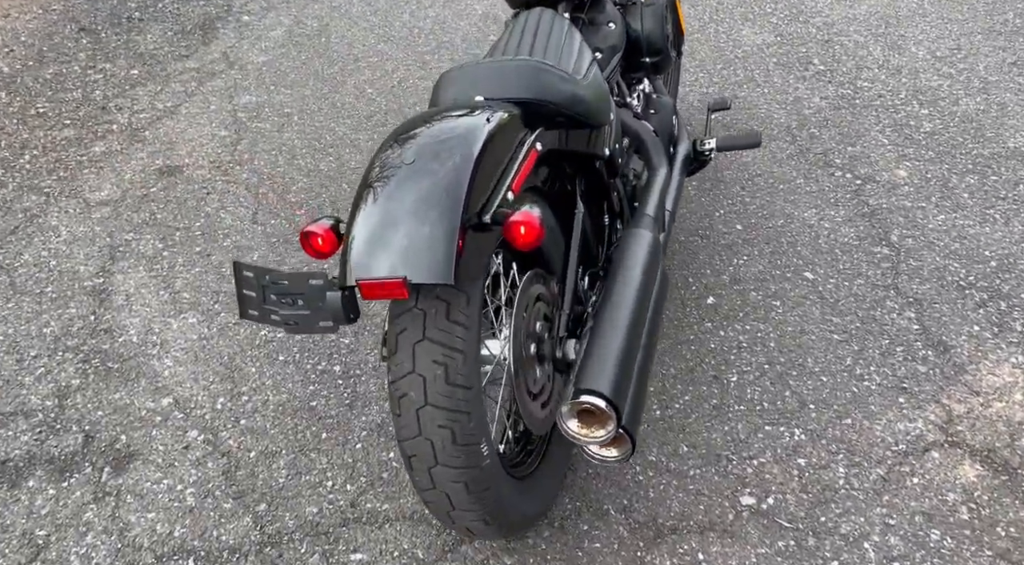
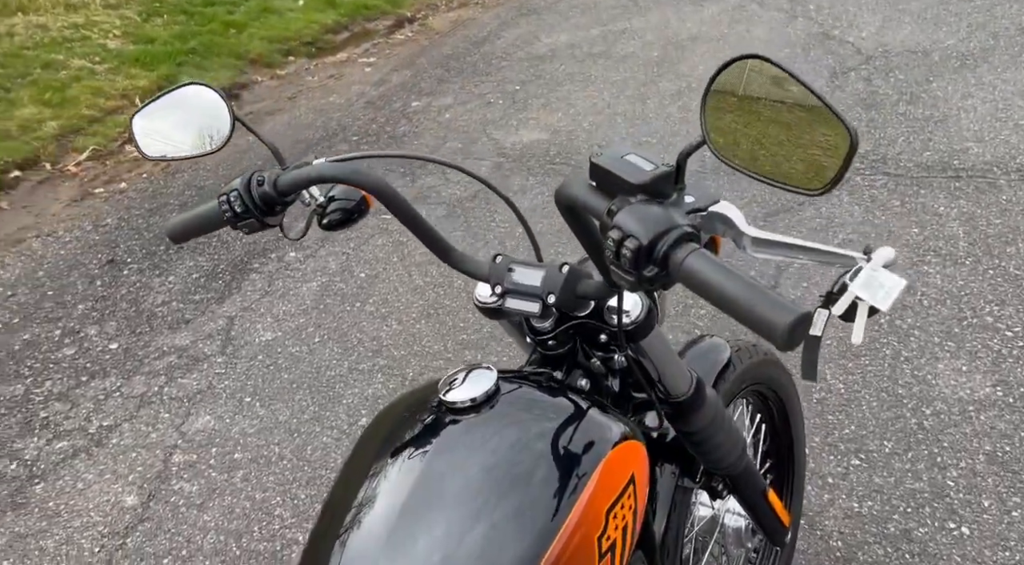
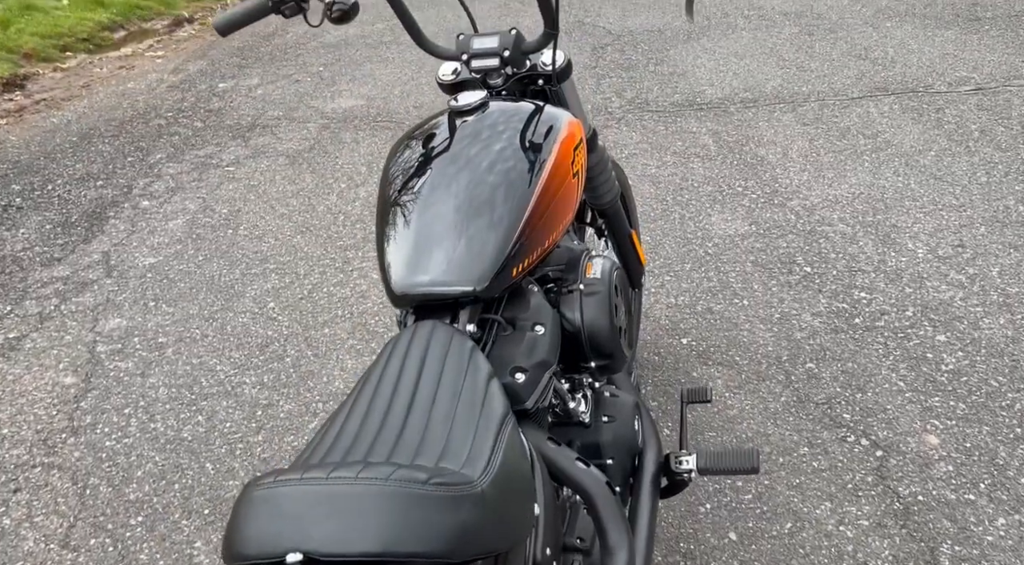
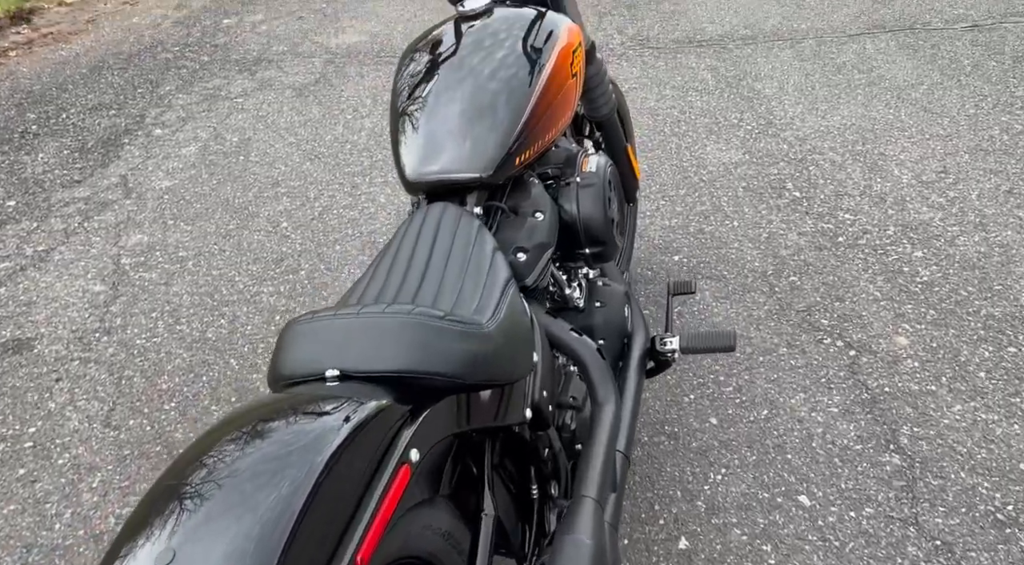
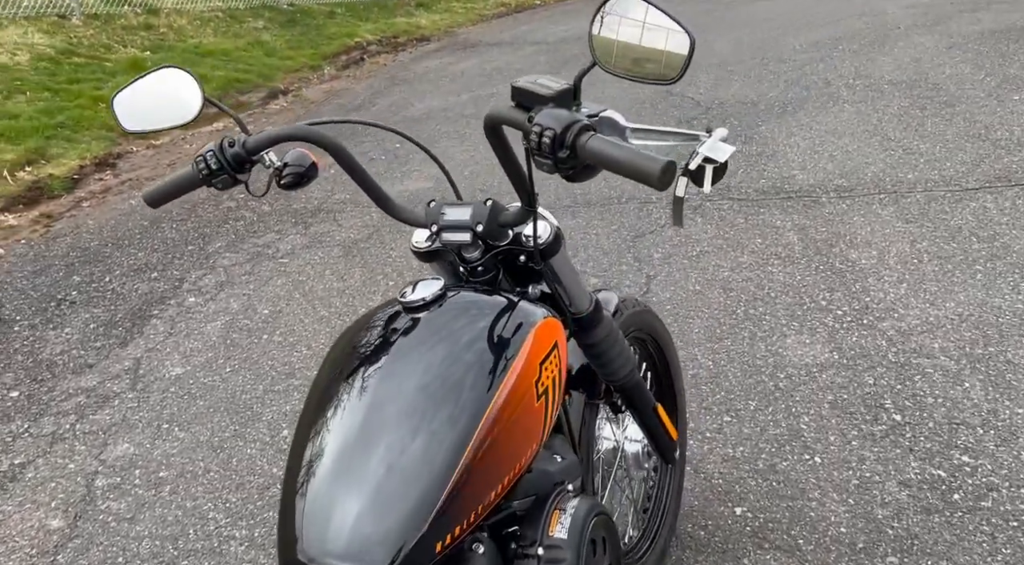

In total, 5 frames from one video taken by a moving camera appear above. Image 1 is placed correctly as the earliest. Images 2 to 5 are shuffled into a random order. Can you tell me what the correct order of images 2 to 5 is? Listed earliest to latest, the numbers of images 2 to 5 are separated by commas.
4, 3, 5, 2
